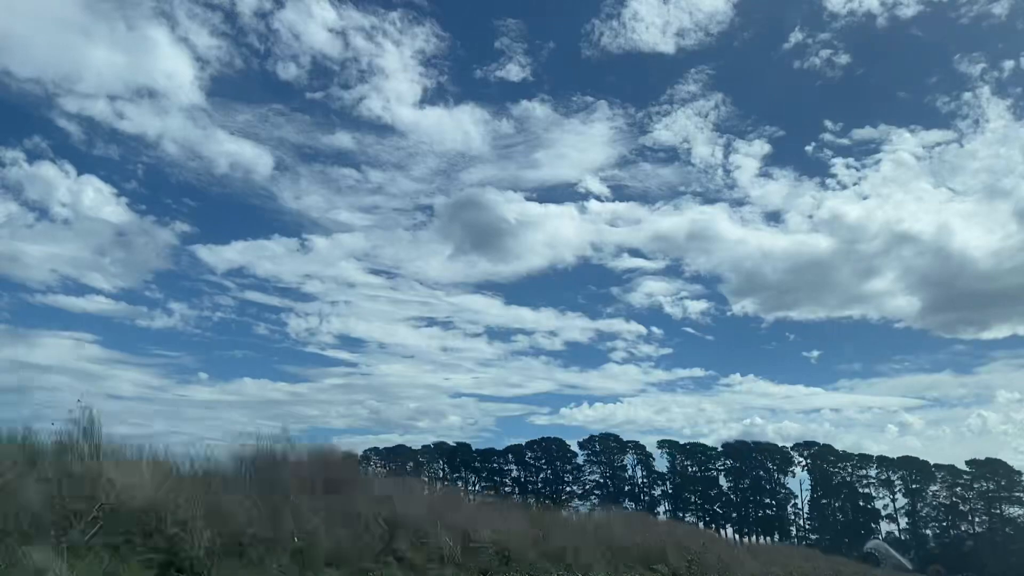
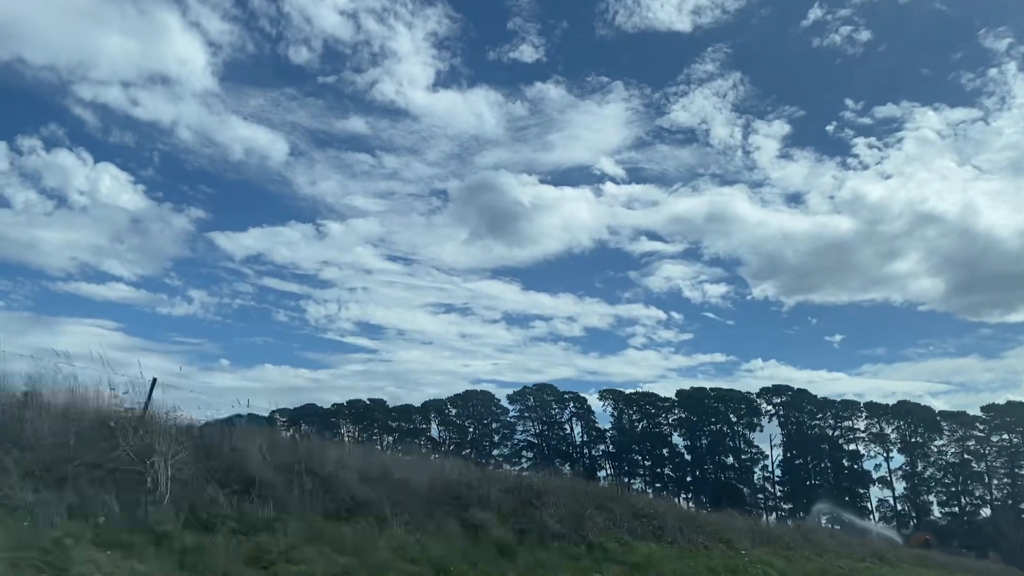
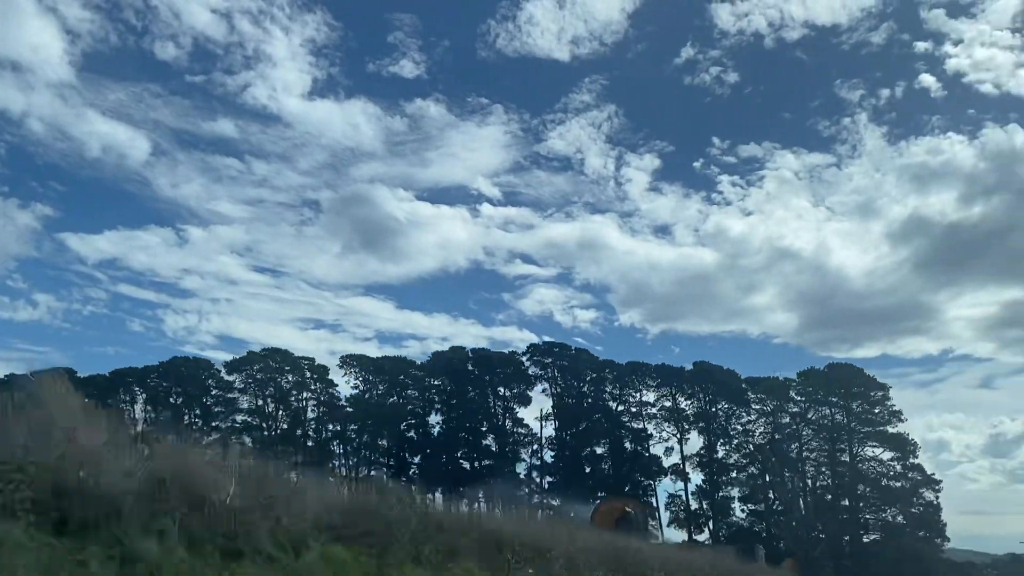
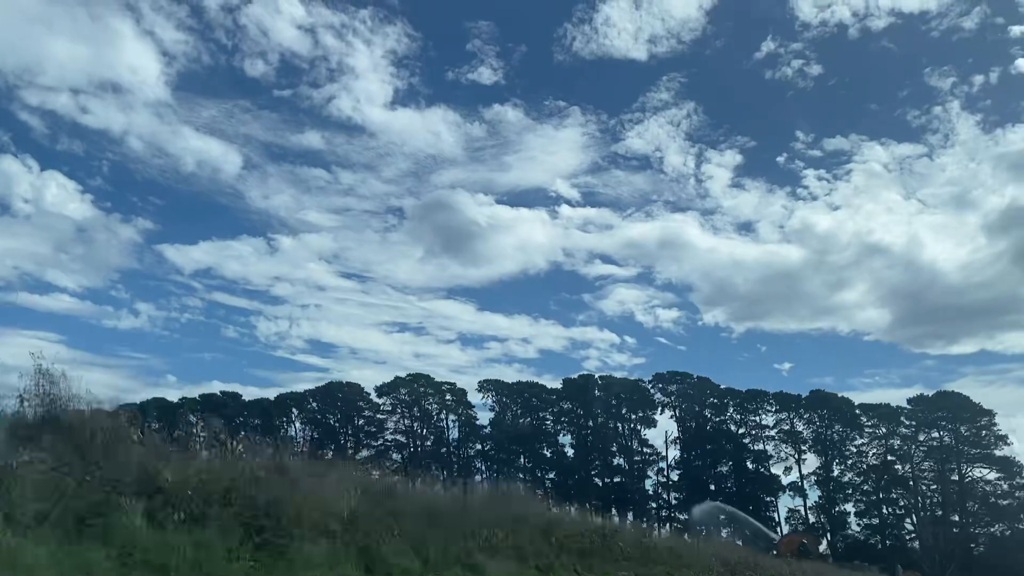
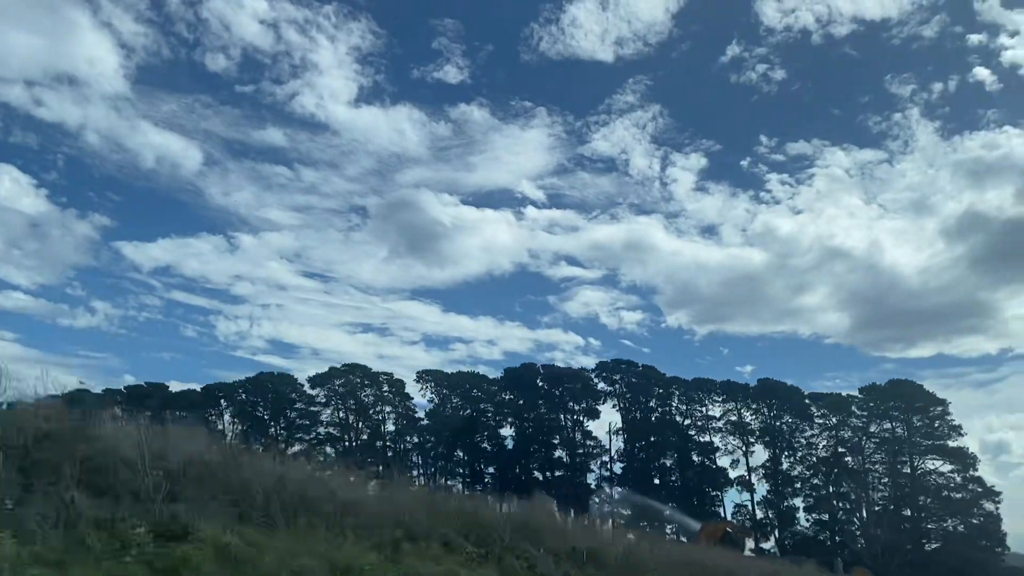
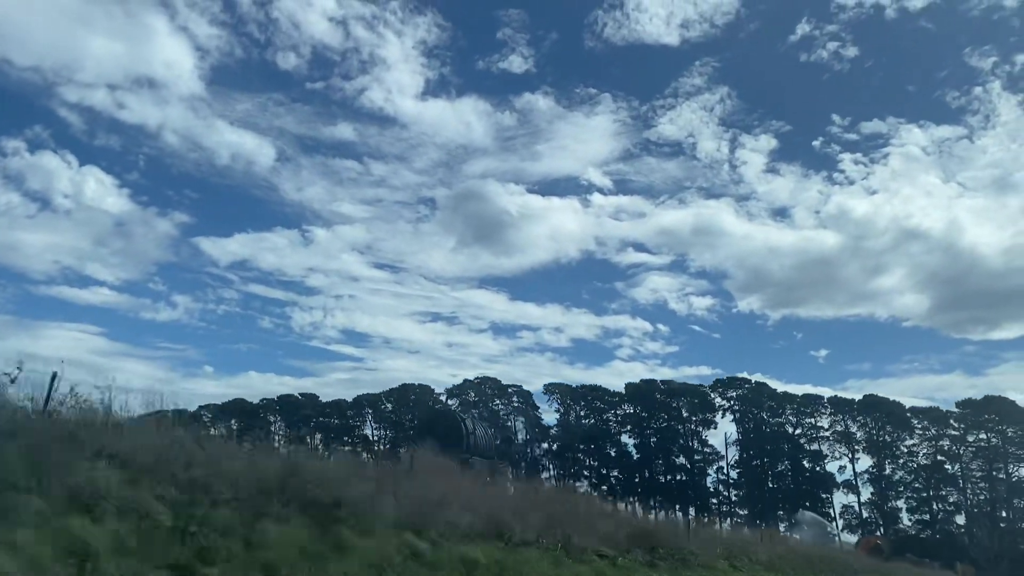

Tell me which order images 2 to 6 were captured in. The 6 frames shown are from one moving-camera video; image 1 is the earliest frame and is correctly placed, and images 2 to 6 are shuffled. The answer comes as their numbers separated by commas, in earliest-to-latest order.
2, 6, 4, 5, 3
